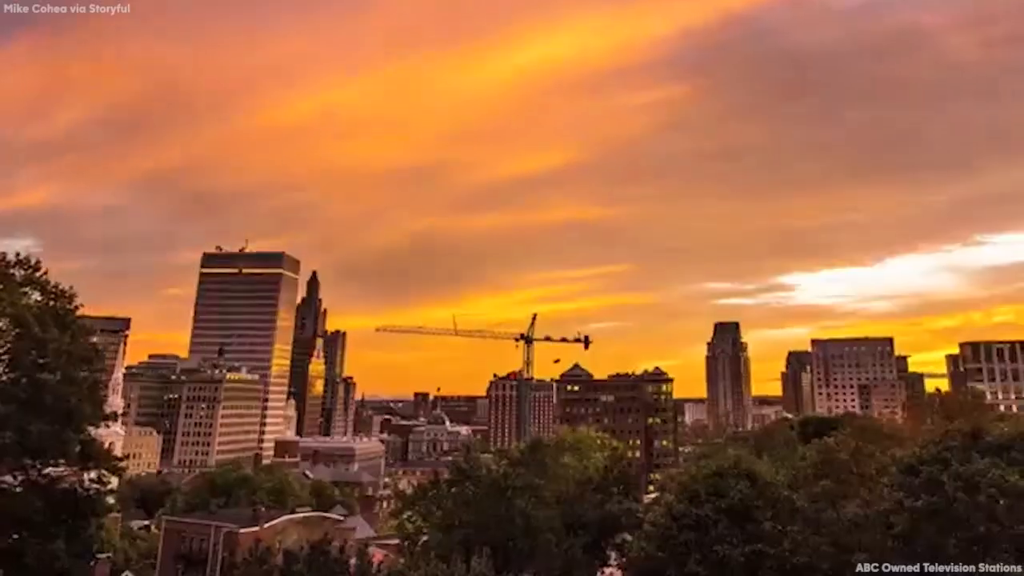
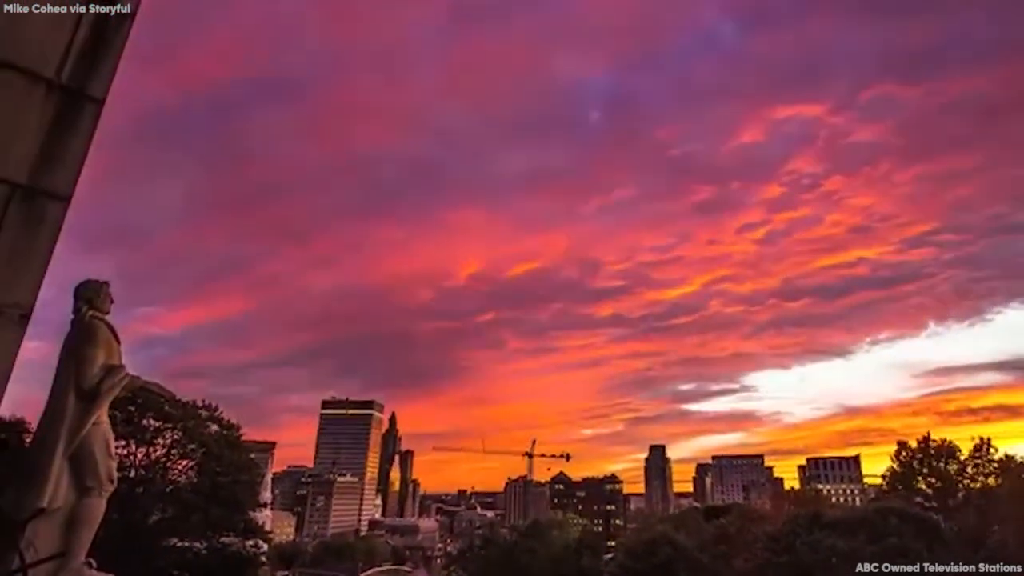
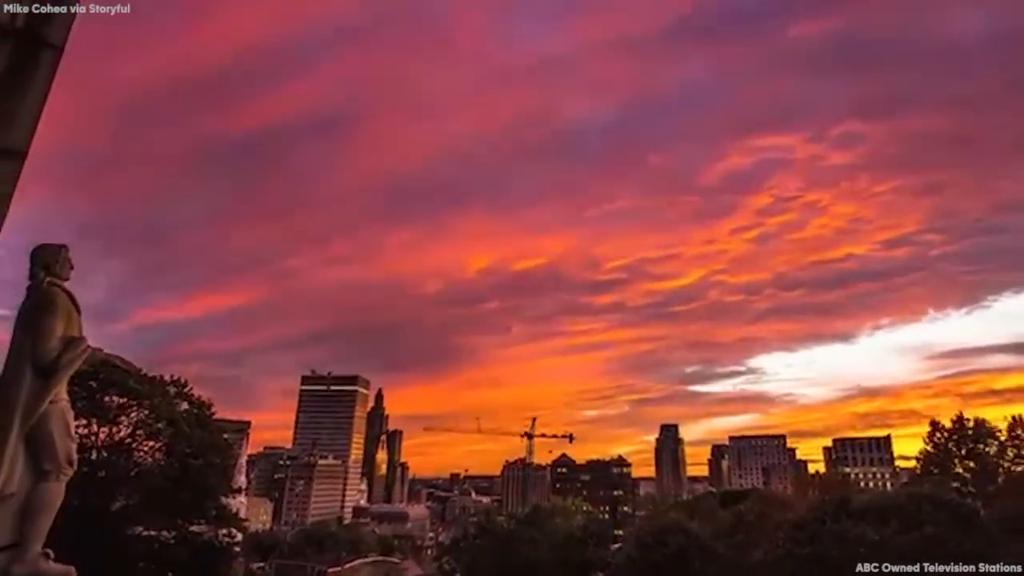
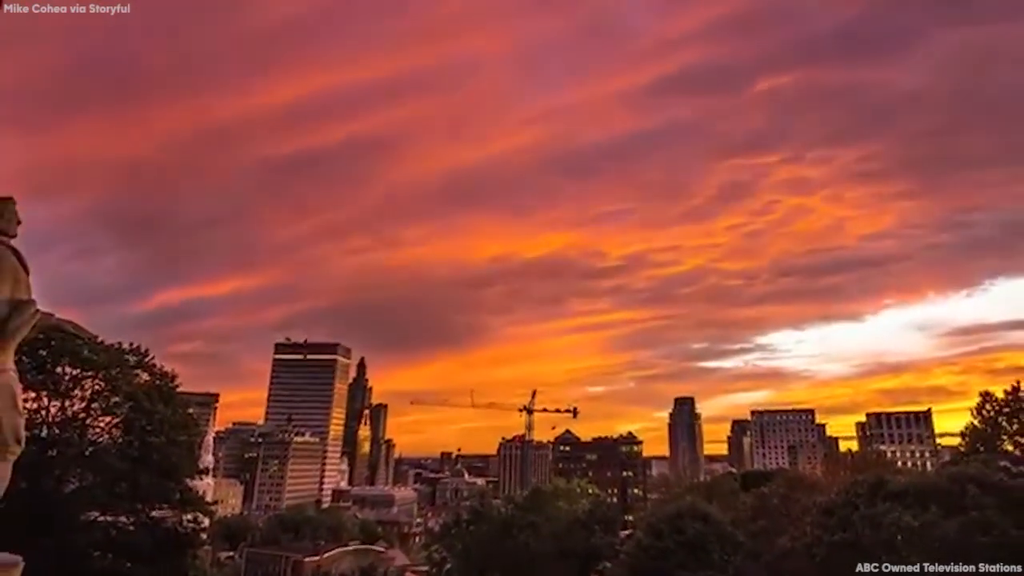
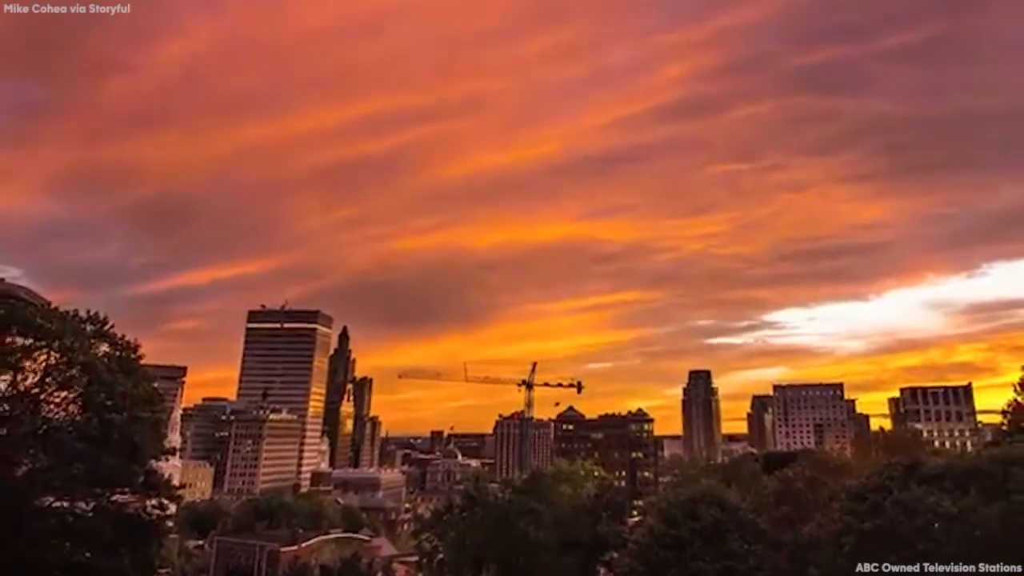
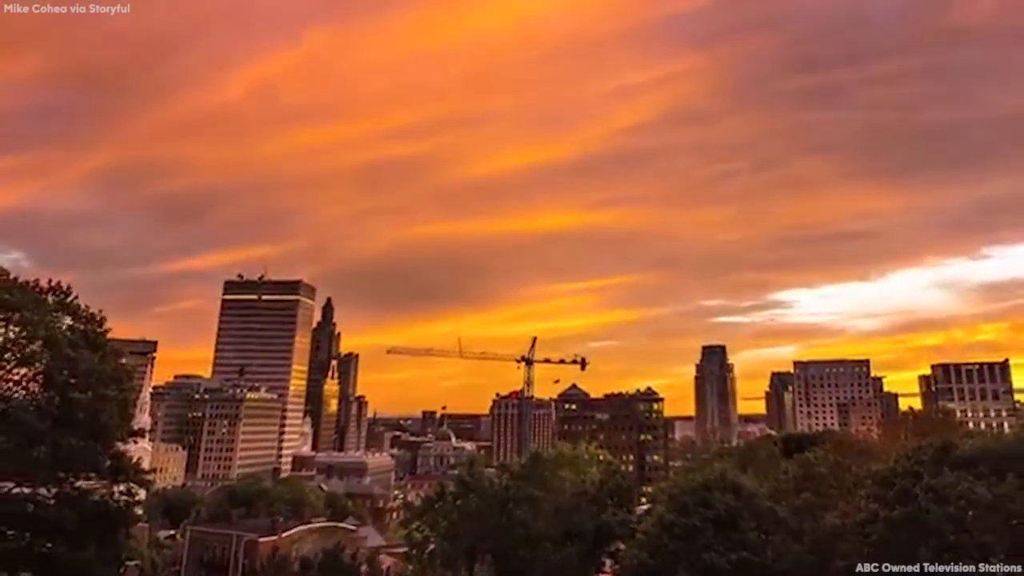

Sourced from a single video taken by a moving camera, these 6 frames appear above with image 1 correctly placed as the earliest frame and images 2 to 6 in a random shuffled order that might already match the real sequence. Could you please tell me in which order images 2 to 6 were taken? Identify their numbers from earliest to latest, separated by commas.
6, 5, 4, 3, 2
